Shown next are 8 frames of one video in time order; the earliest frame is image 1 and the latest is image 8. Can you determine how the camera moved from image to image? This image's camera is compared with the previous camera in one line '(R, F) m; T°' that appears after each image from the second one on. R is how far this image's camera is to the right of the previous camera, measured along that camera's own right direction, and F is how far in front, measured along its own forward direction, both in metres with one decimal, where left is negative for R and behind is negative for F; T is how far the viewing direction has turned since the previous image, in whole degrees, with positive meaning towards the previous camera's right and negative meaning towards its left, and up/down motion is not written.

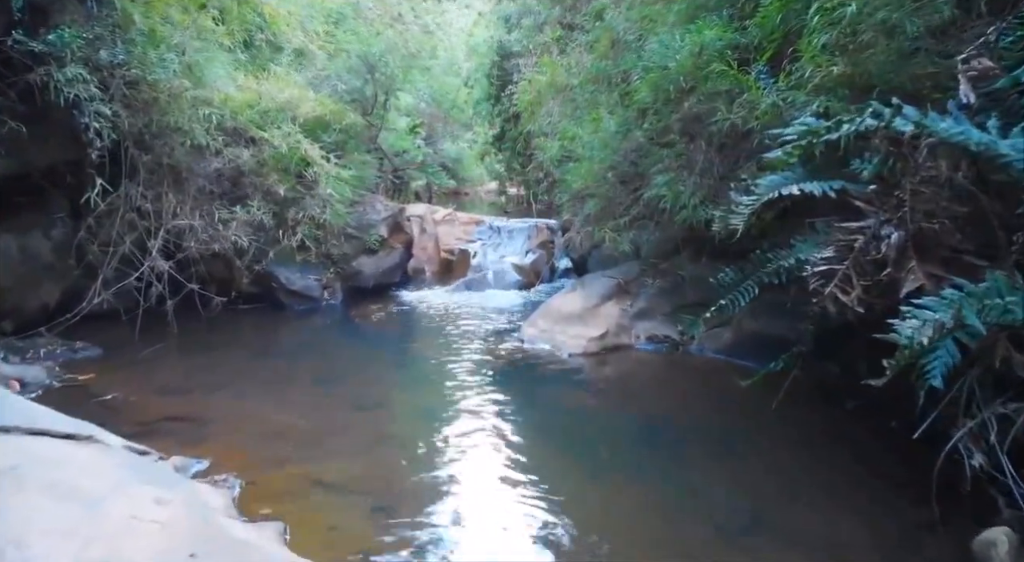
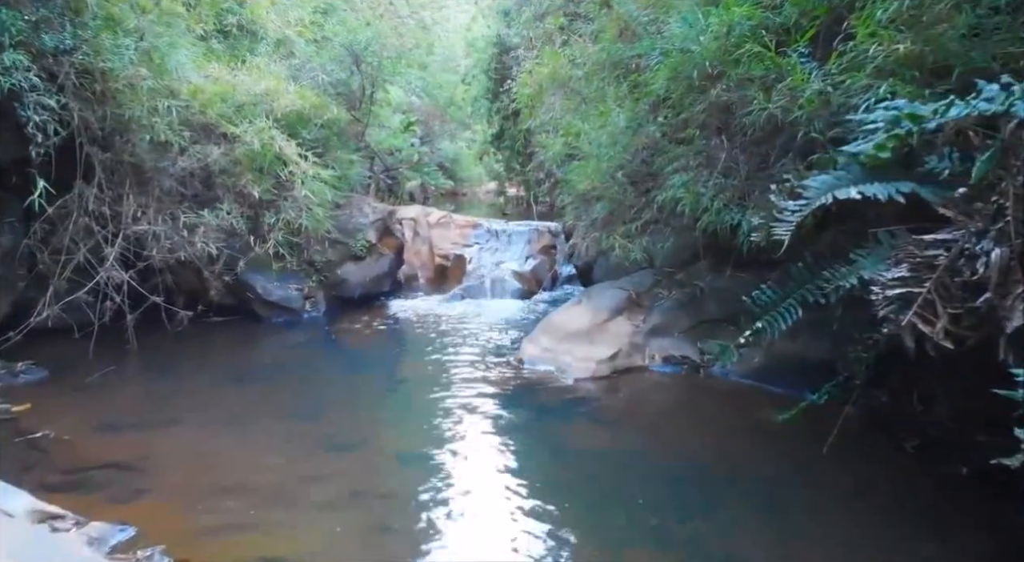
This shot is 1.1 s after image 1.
(0.0, +0.7) m; 0°
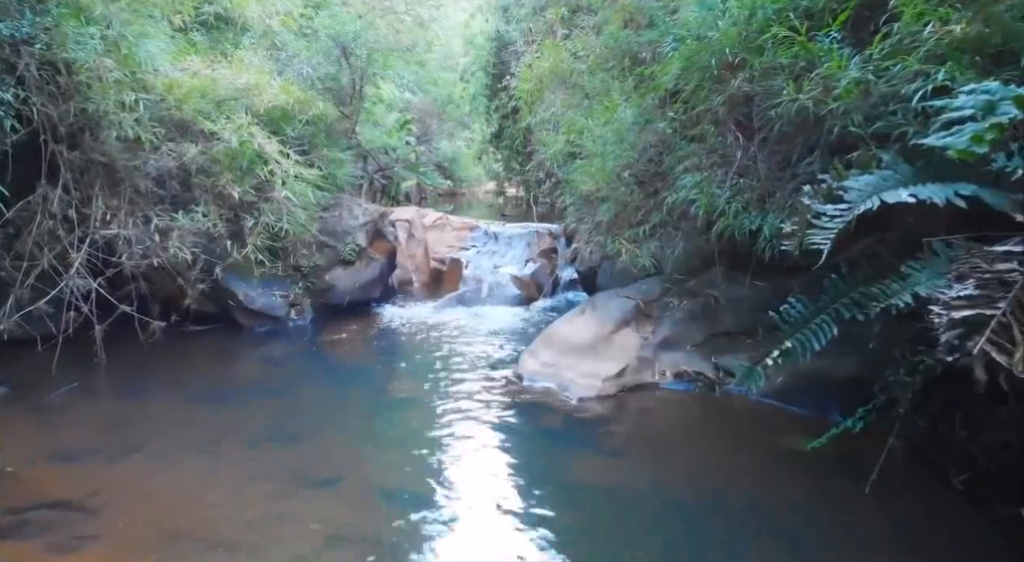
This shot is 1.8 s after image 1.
(0.0, +0.4) m; 0°
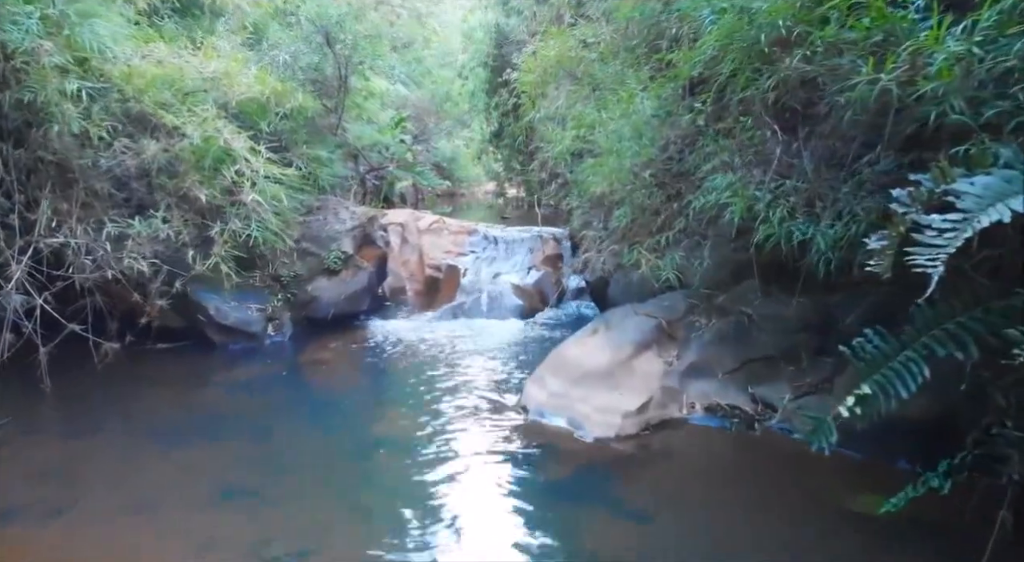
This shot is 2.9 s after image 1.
(0.0, +0.7) m; 0°
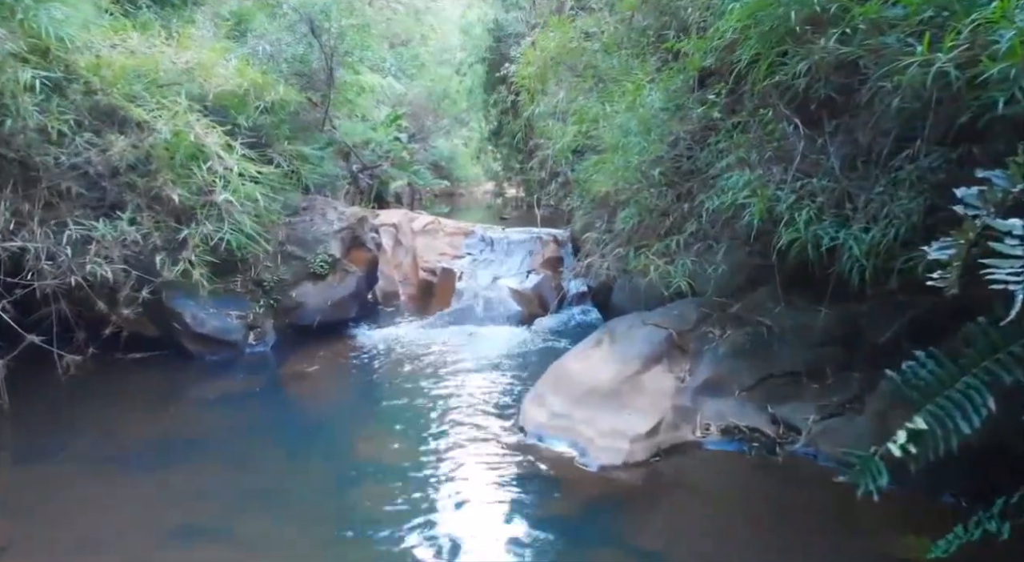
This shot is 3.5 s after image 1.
(0.0, +0.4) m; 0°
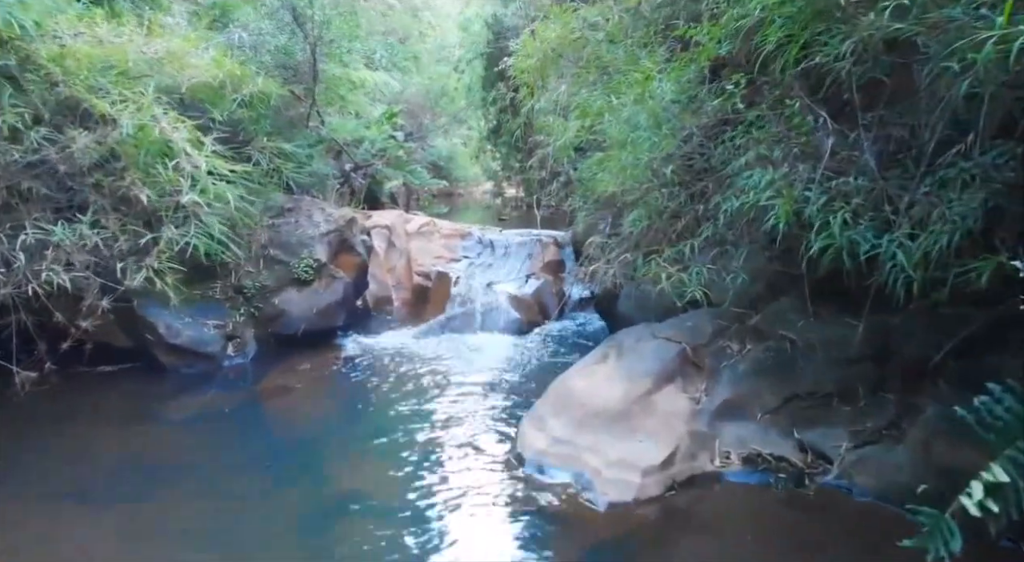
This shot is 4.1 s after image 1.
(0.0, +0.4) m; 0°
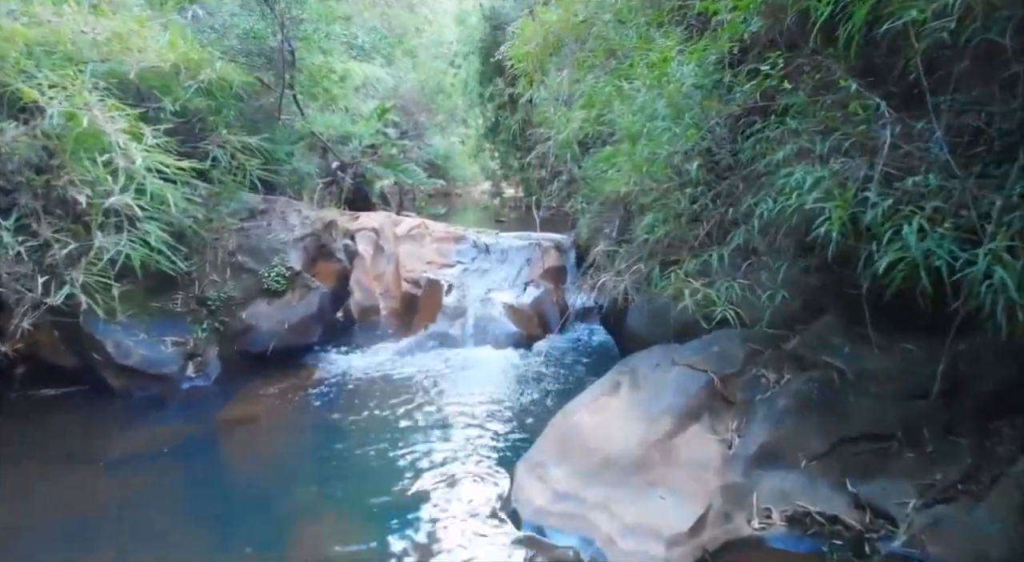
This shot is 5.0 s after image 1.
(0.0, +0.6) m; 0°
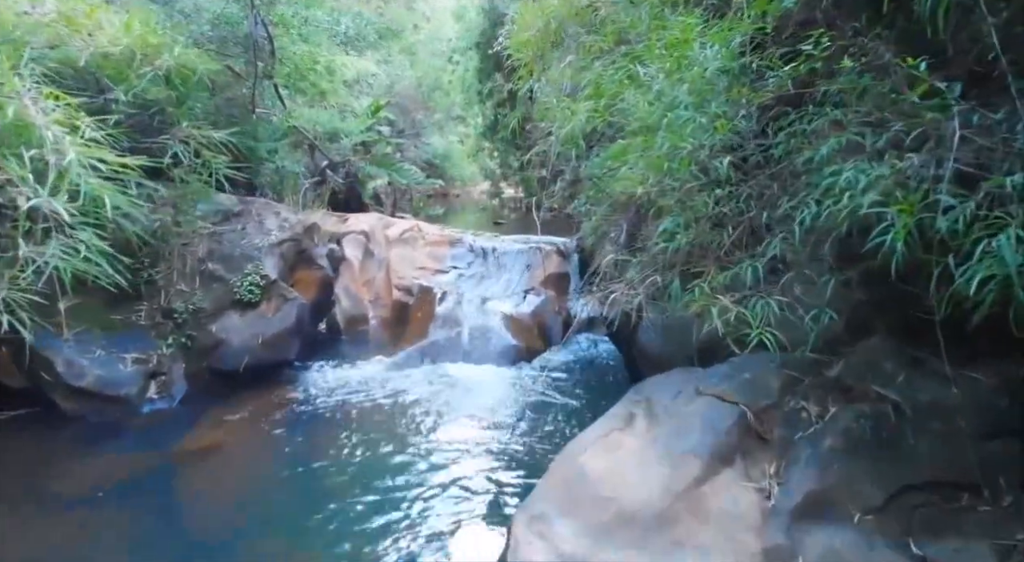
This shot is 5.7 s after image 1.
(0.0, +0.5) m; 0°
